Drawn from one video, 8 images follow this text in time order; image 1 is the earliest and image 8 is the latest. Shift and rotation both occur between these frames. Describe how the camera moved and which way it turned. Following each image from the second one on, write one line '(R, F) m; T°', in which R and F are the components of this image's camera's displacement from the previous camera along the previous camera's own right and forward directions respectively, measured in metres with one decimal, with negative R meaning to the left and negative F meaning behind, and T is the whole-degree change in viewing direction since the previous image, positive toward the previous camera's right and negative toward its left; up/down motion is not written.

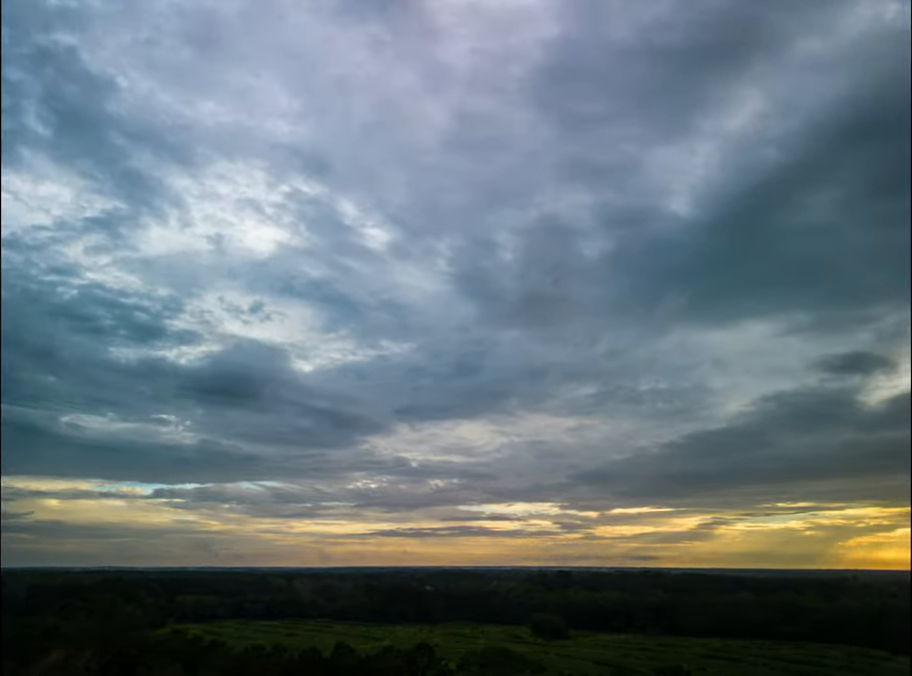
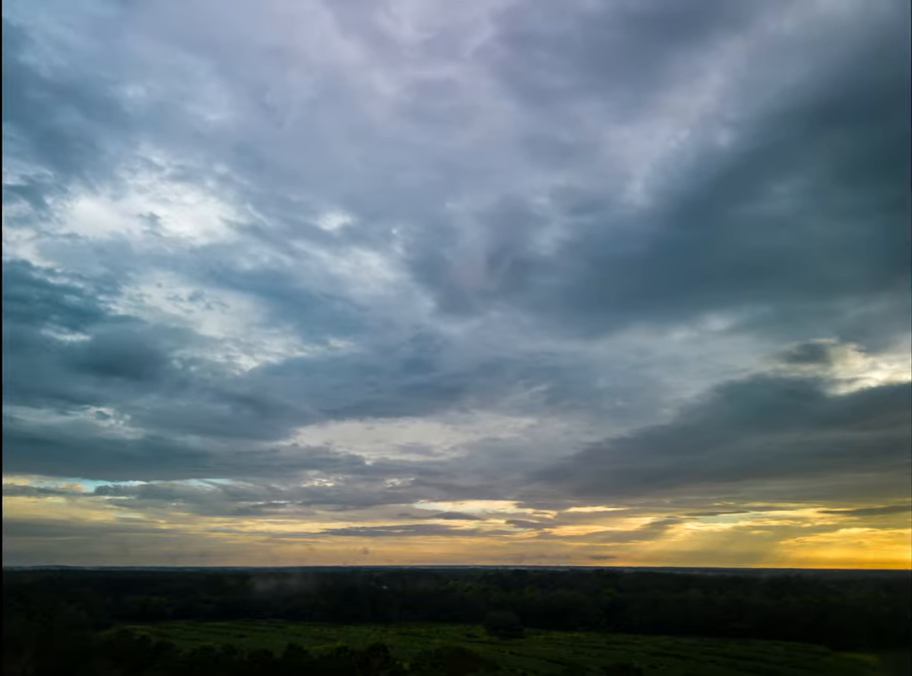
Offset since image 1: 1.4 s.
(+0.7, +0.4) m; +3°
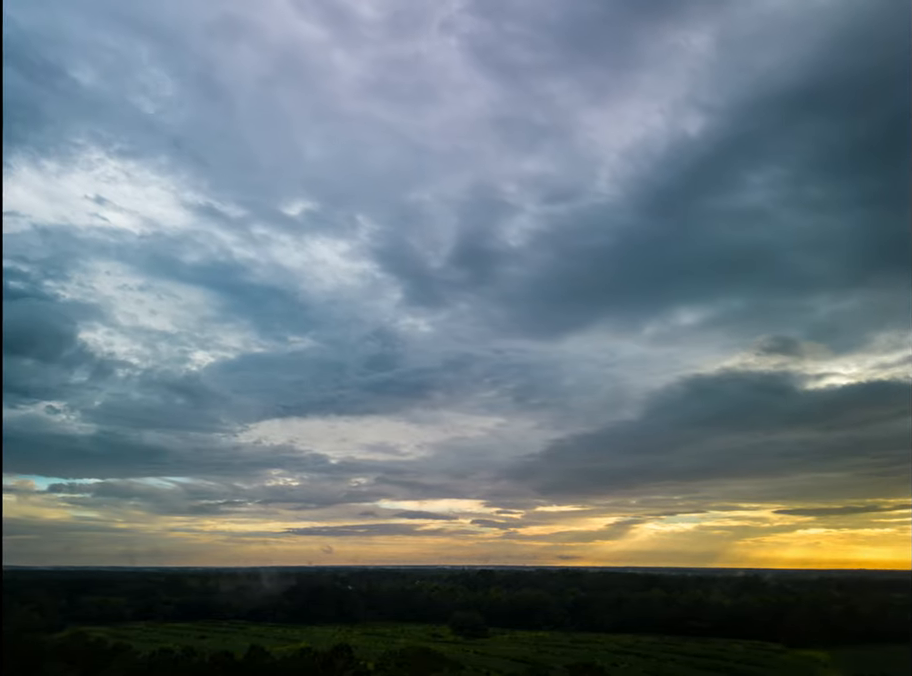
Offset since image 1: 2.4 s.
(+0.4, +0.3) m; +2°
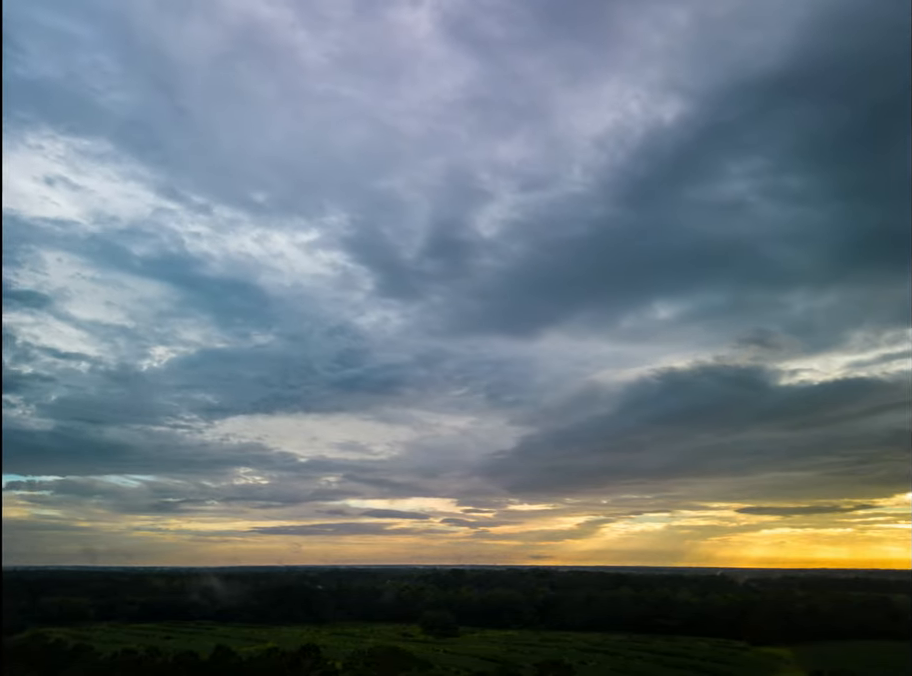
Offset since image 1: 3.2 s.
(+0.4, +0.2) m; +2°
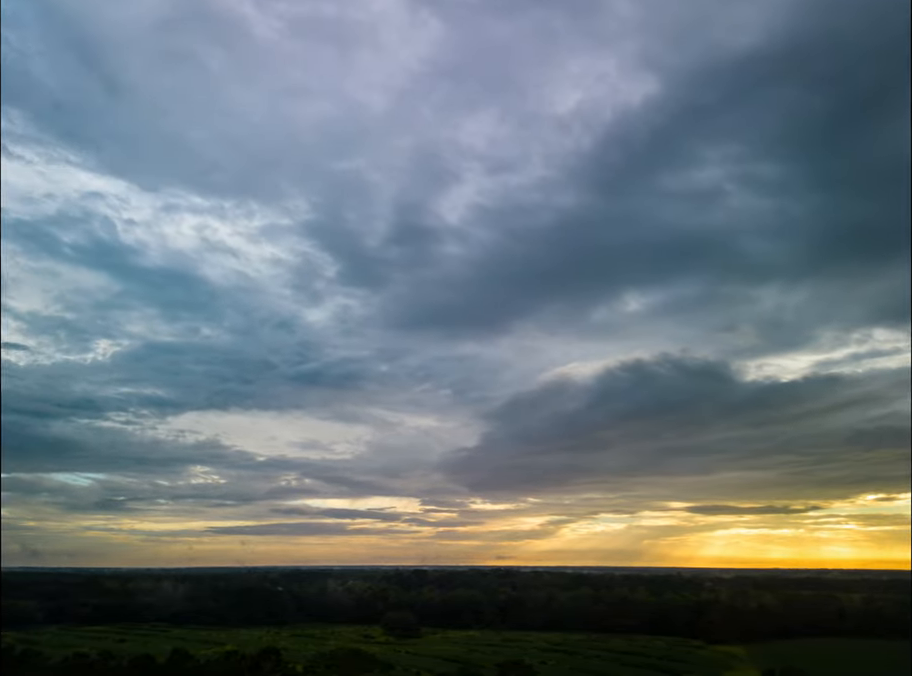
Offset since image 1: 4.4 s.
(+0.5, +0.2) m; +2°
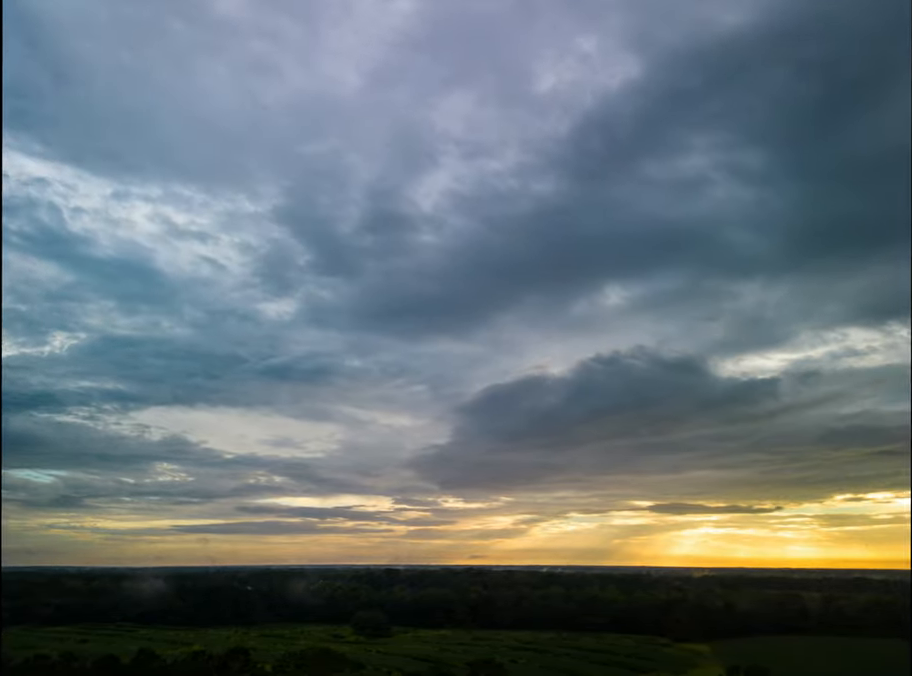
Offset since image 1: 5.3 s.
(+0.3, +0.2) m; +2°
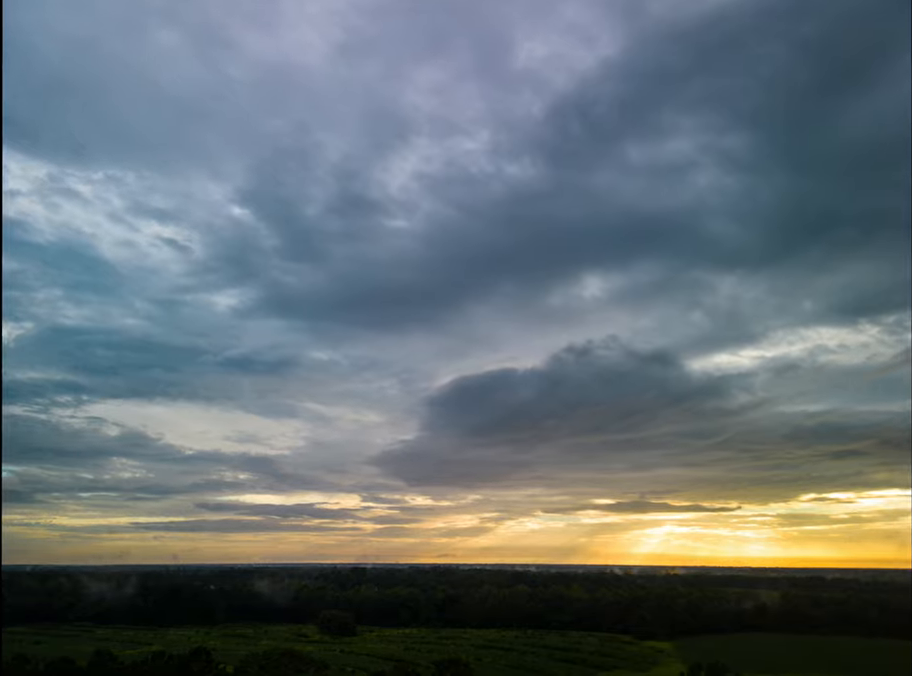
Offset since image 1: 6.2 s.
(+0.4, +0.2) m; +2°
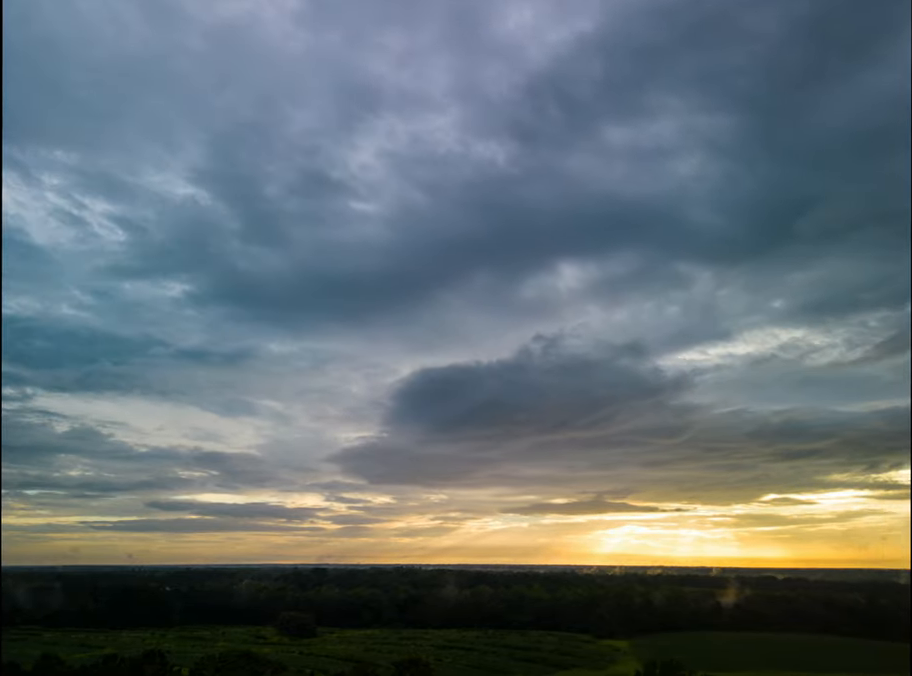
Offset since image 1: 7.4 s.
(+0.4, +0.2) m; +2°
